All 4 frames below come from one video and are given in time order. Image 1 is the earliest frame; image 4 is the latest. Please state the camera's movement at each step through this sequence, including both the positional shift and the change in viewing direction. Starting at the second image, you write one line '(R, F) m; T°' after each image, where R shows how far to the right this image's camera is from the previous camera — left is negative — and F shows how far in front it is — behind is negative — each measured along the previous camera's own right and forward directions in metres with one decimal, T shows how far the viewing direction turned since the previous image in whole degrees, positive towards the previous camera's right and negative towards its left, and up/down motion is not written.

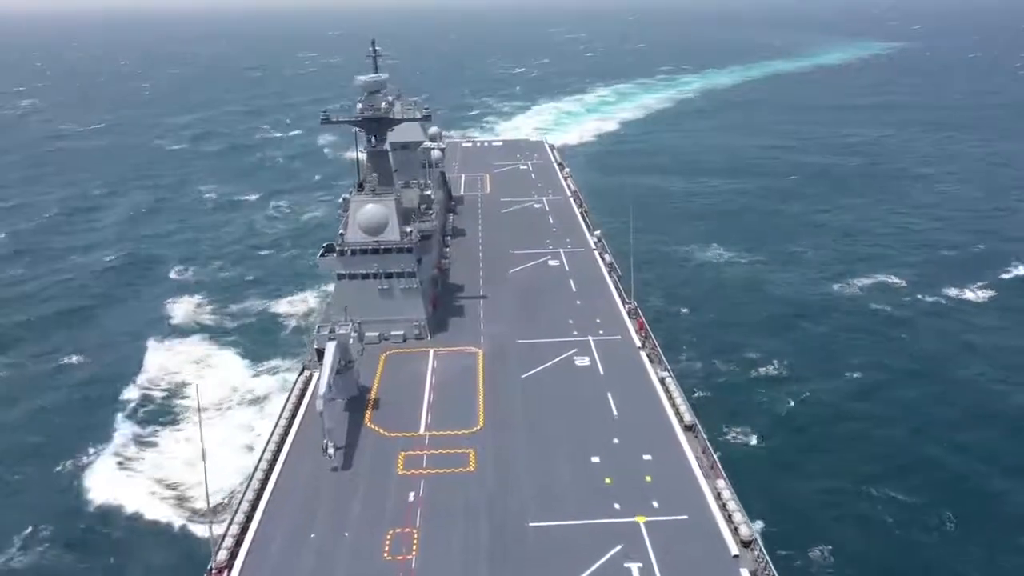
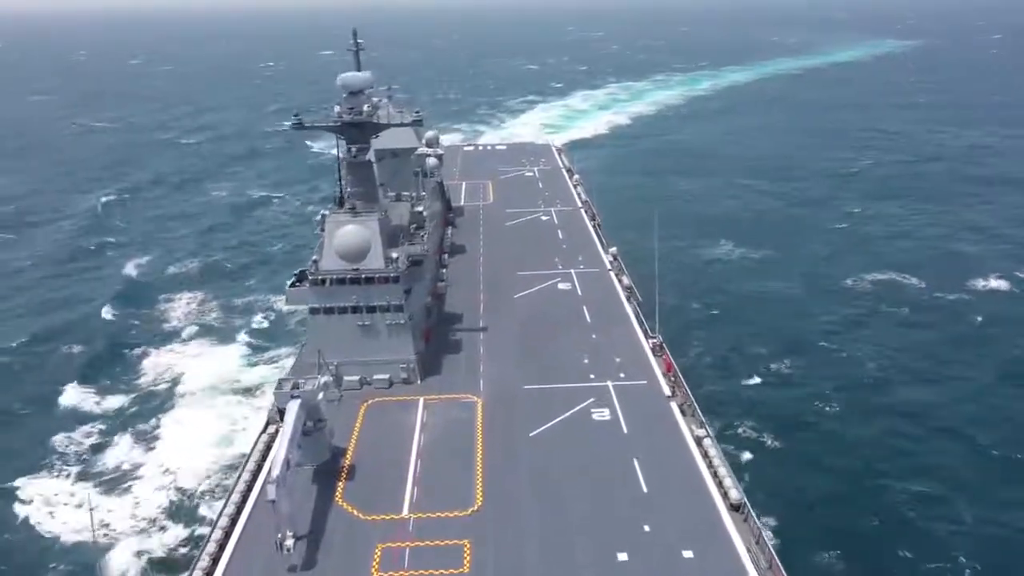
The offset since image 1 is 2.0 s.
(0.0, +5.1) m; 0°
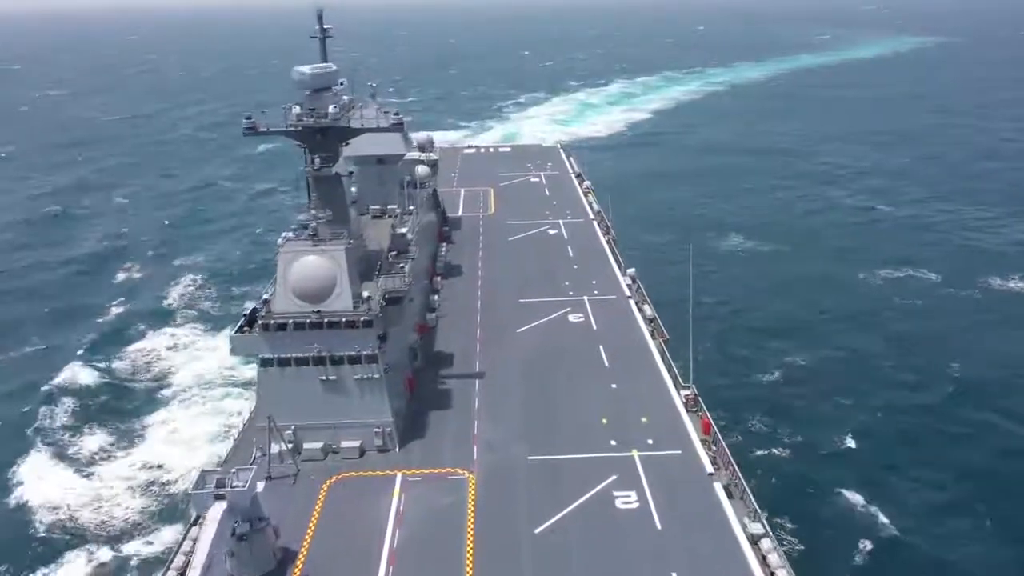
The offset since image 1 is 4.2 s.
(+0.1, +5.6) m; 0°
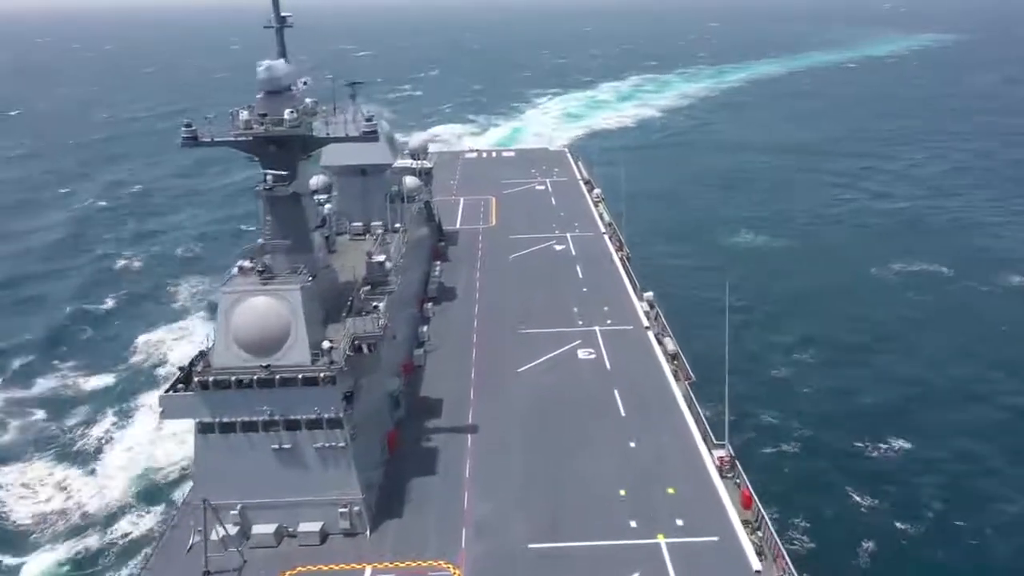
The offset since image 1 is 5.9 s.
(+0.3, +4.3) m; -1°
